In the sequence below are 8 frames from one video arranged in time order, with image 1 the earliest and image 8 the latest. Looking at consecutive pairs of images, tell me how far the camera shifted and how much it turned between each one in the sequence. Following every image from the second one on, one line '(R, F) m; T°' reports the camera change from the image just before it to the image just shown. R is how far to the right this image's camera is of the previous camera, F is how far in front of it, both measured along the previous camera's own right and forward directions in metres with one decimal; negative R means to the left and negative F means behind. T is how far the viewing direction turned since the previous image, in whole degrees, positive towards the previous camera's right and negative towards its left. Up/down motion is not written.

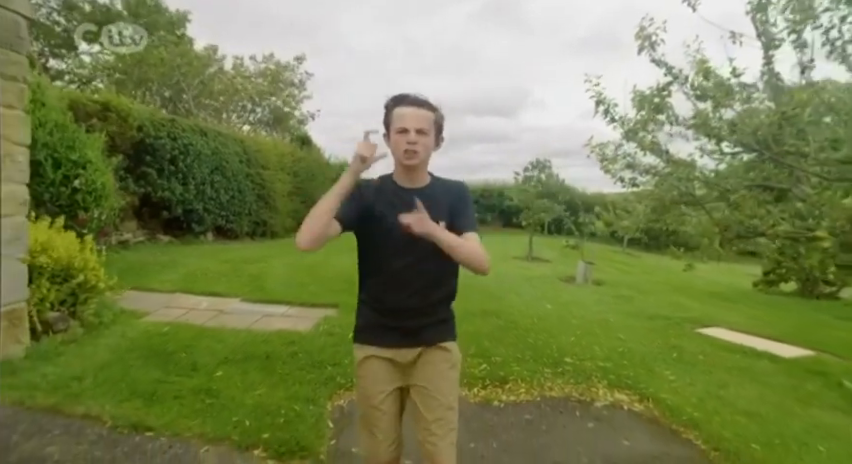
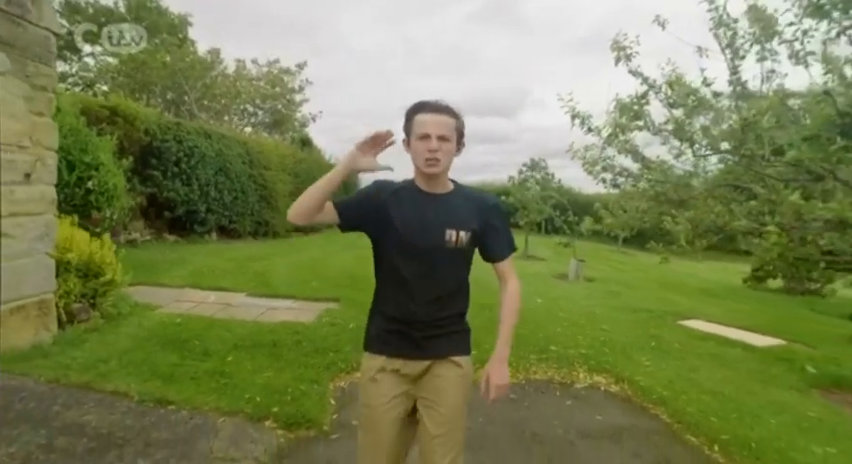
(+0.1, -0.4) m; 0°
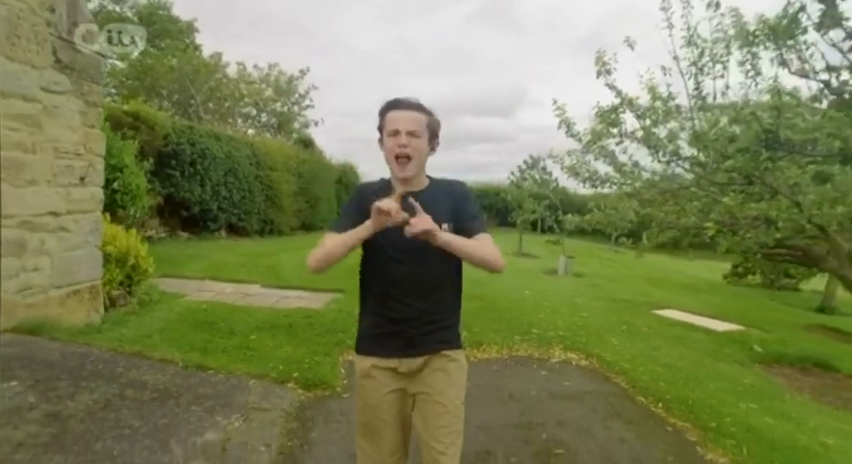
(0.0, -0.7) m; 0°
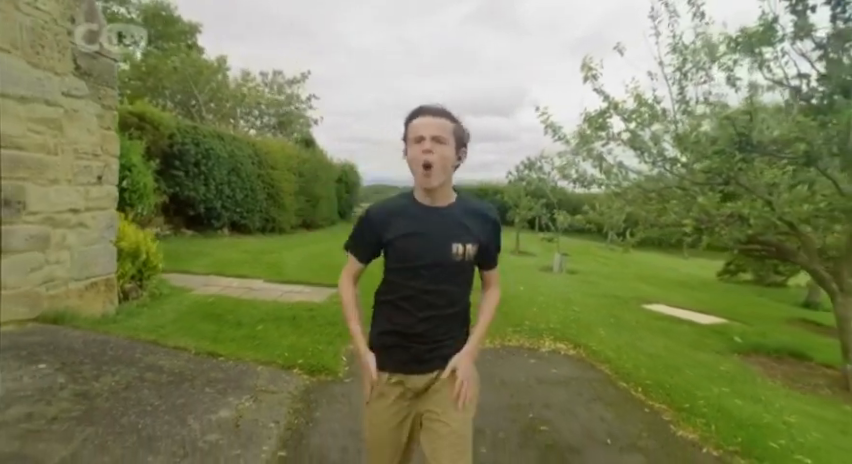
(0.0, -0.3) m; 0°
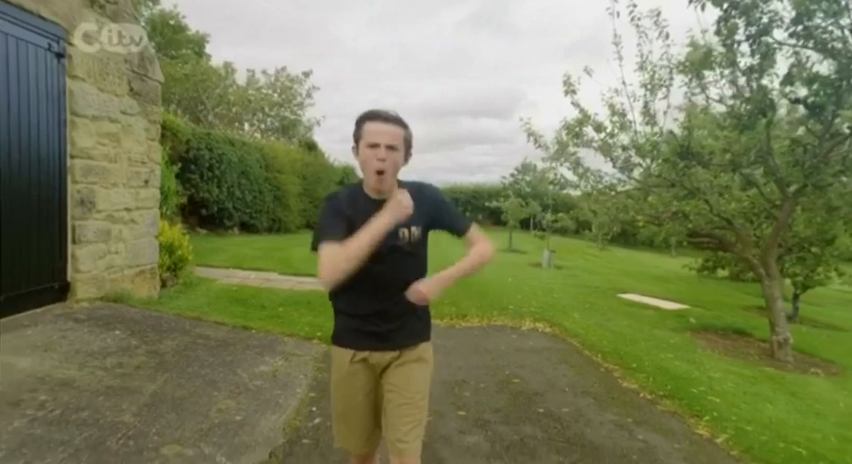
(0.0, -0.9) m; 0°
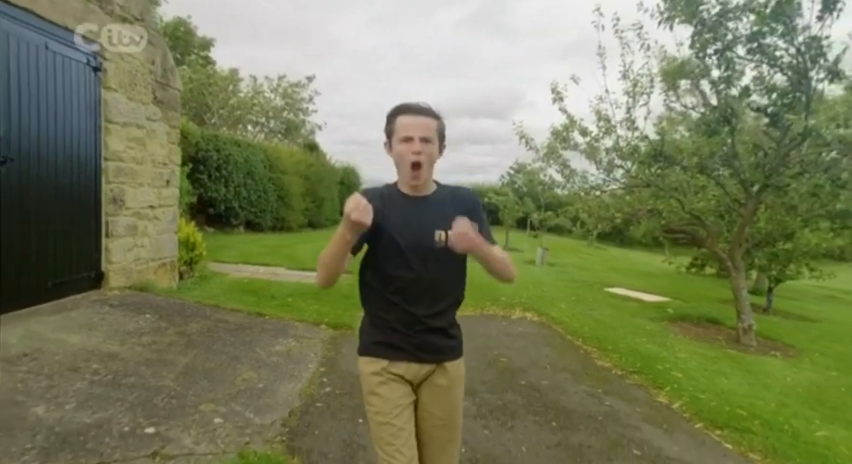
(0.0, -0.5) m; 0°
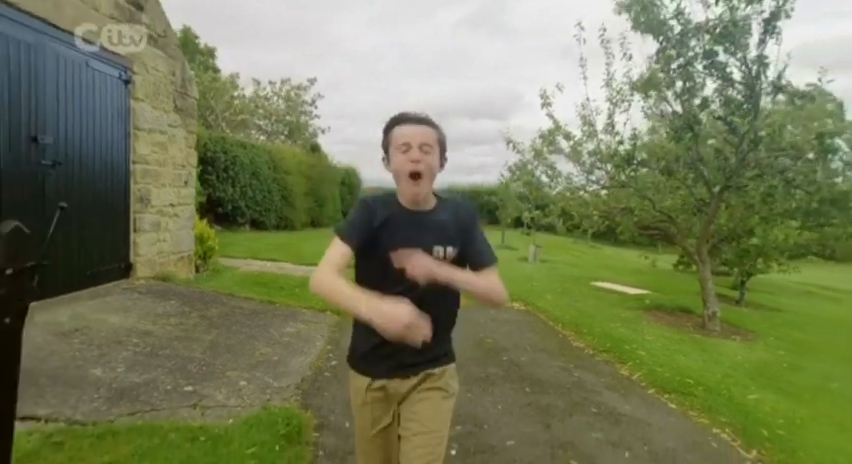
(+0.1, -0.6) m; 0°
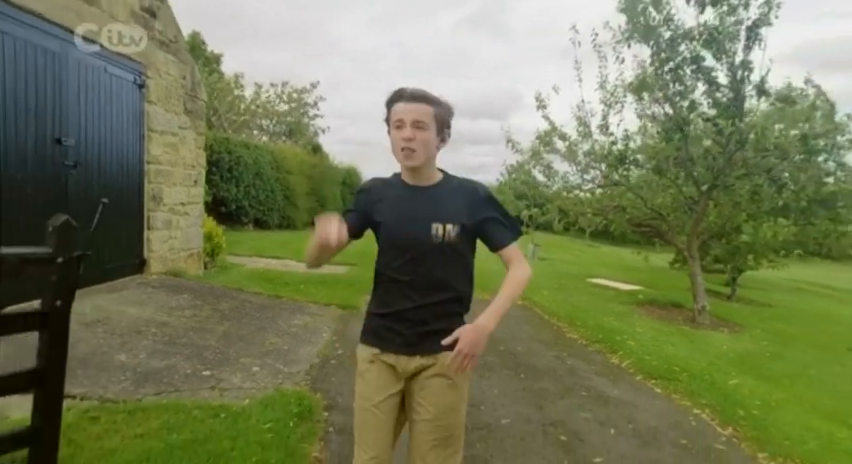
(0.0, -0.3) m; 0°
